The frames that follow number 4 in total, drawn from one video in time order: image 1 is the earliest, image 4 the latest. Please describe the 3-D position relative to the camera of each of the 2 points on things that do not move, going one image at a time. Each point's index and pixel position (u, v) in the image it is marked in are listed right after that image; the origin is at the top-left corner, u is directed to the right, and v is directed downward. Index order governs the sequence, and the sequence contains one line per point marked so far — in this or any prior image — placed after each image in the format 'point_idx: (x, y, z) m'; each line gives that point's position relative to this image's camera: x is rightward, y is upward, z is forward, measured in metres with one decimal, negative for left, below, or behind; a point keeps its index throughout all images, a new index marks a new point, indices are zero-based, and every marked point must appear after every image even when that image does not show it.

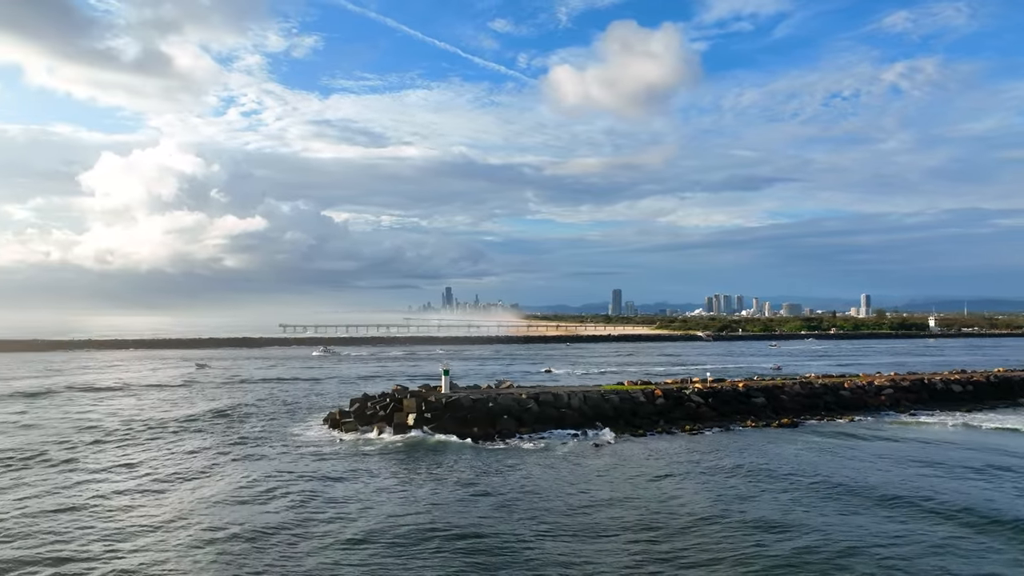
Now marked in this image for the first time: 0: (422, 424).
0: (-2.3, -3.6, +19.5) m
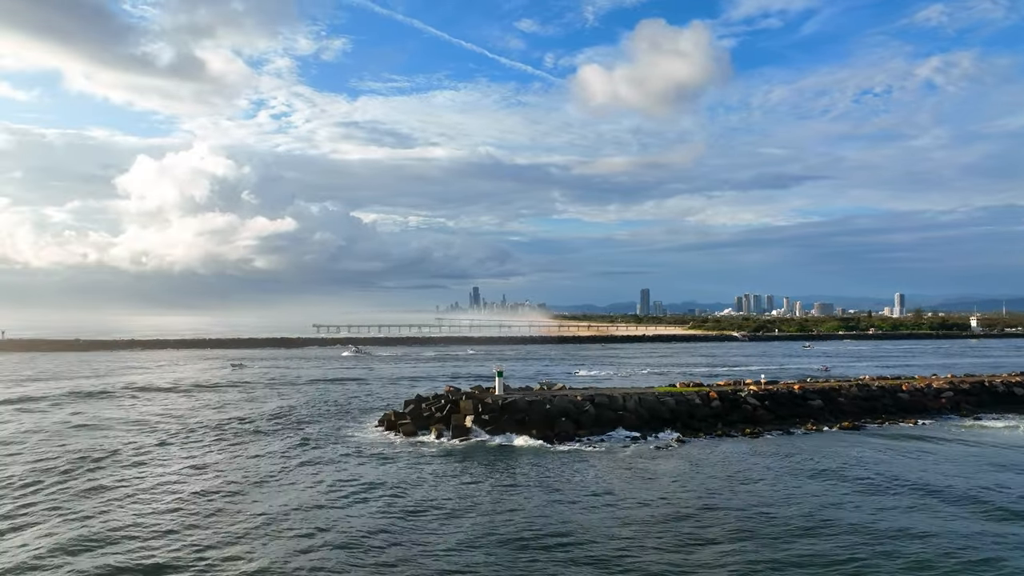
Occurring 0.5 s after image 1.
0: (-0.8, -3.6, +19.4) m
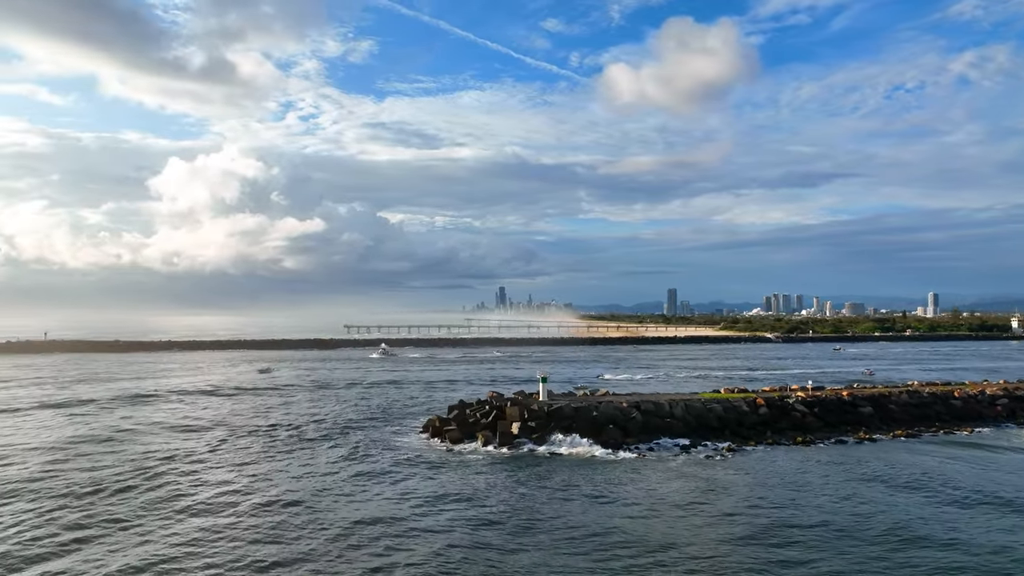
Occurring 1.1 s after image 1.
0: (+0.4, -3.8, +19.2) m
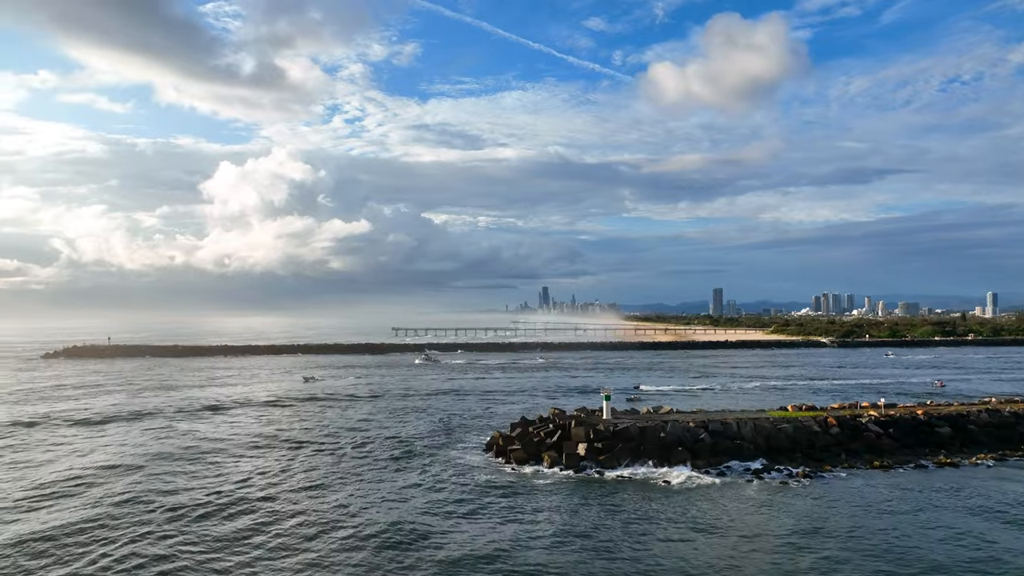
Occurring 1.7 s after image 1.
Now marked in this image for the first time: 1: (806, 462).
0: (+2.1, -4.2, +19.0) m
1: (+7.7, -4.5, +19.6) m
